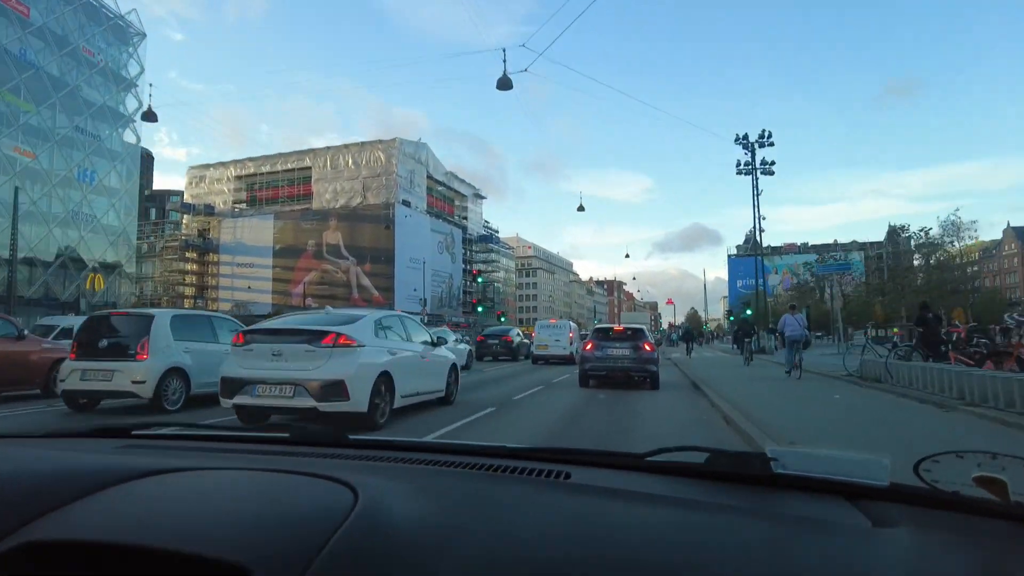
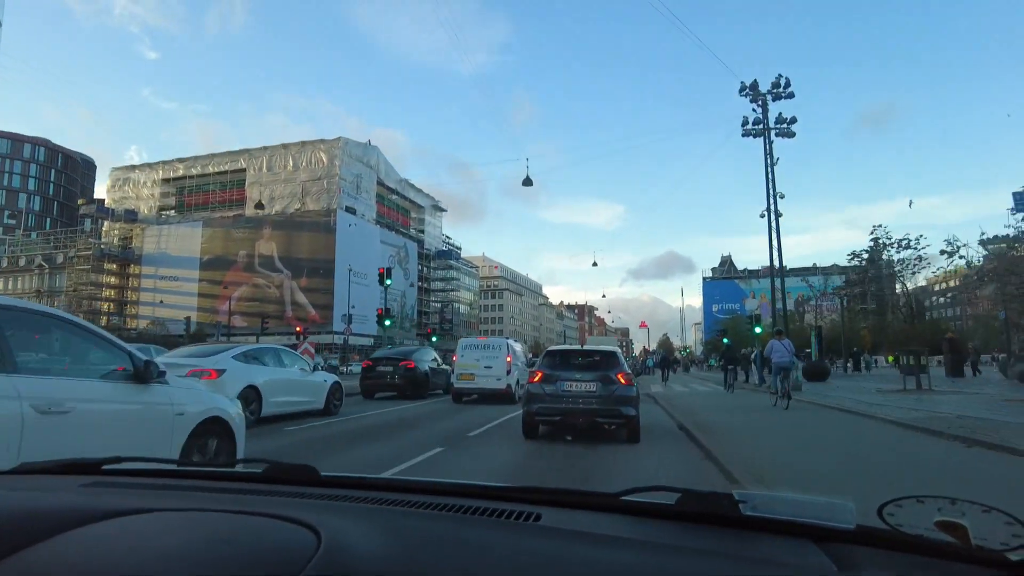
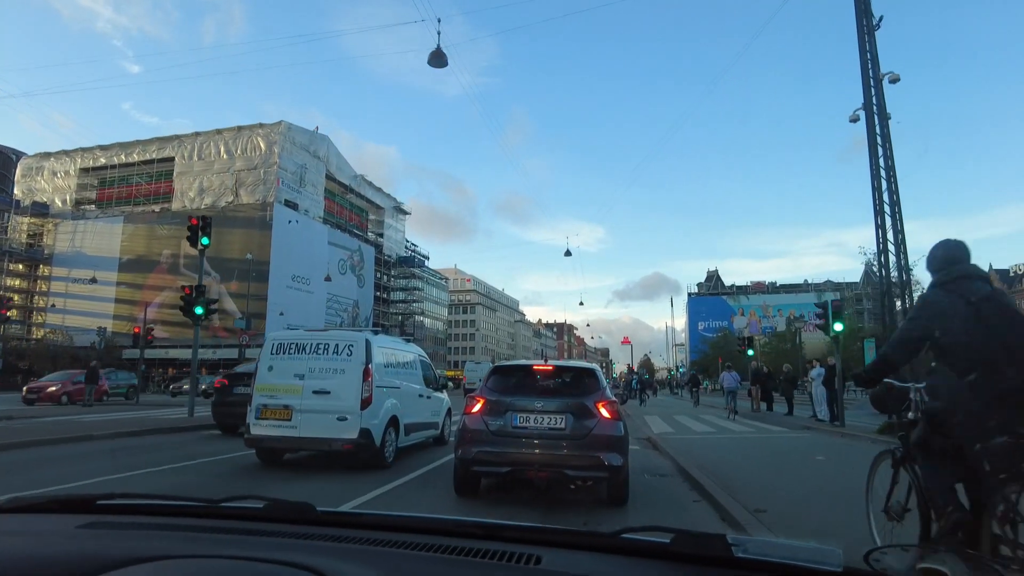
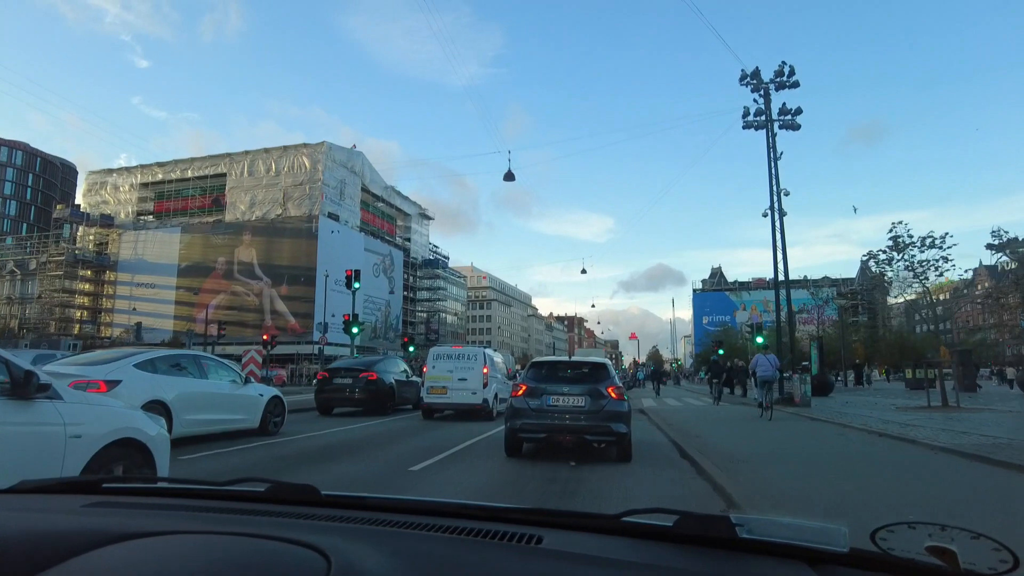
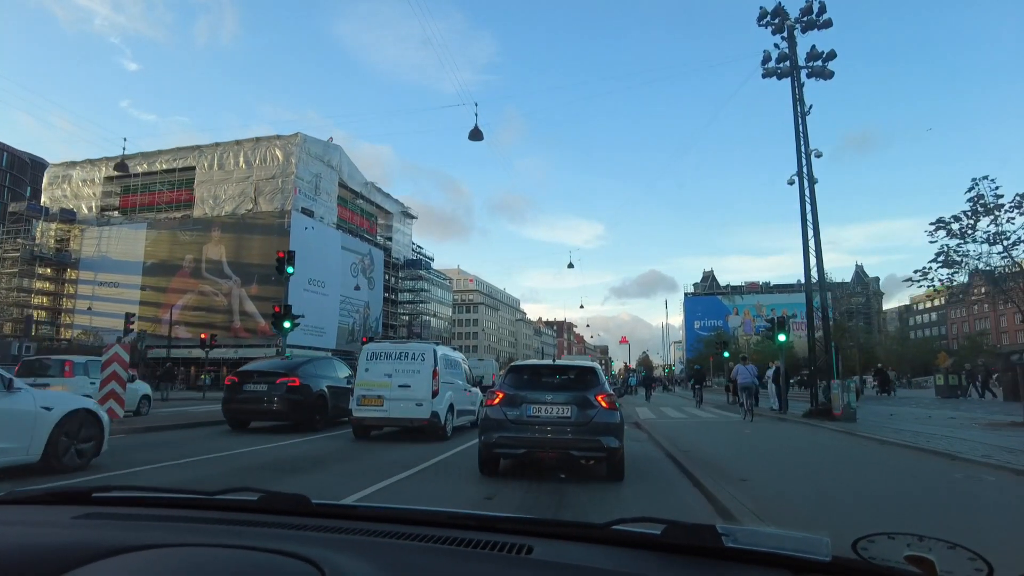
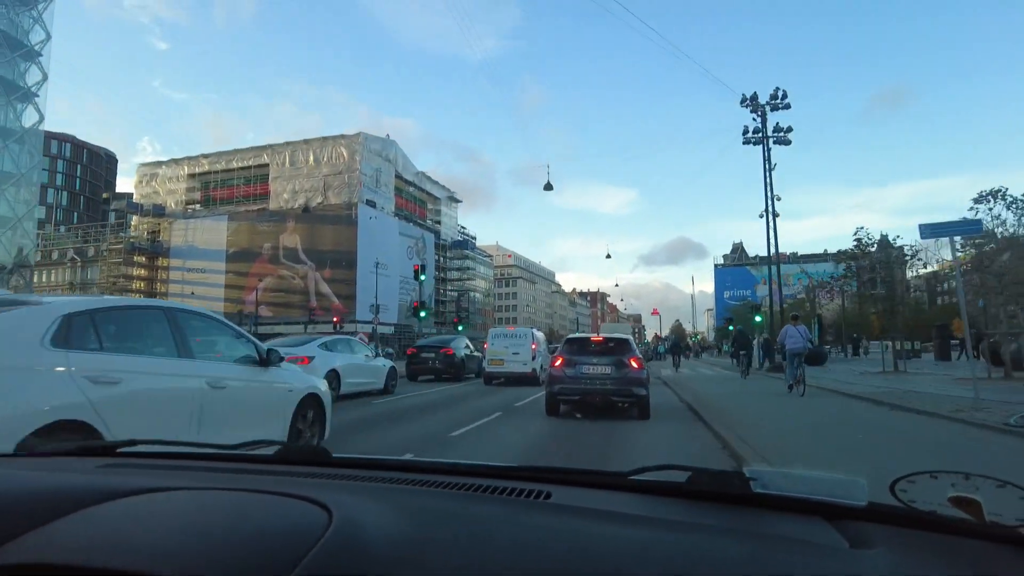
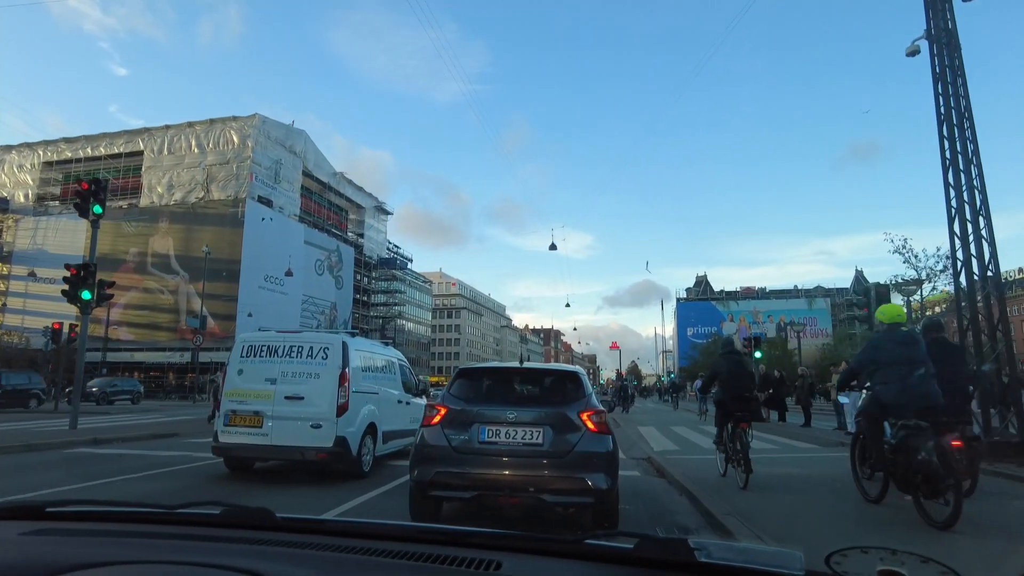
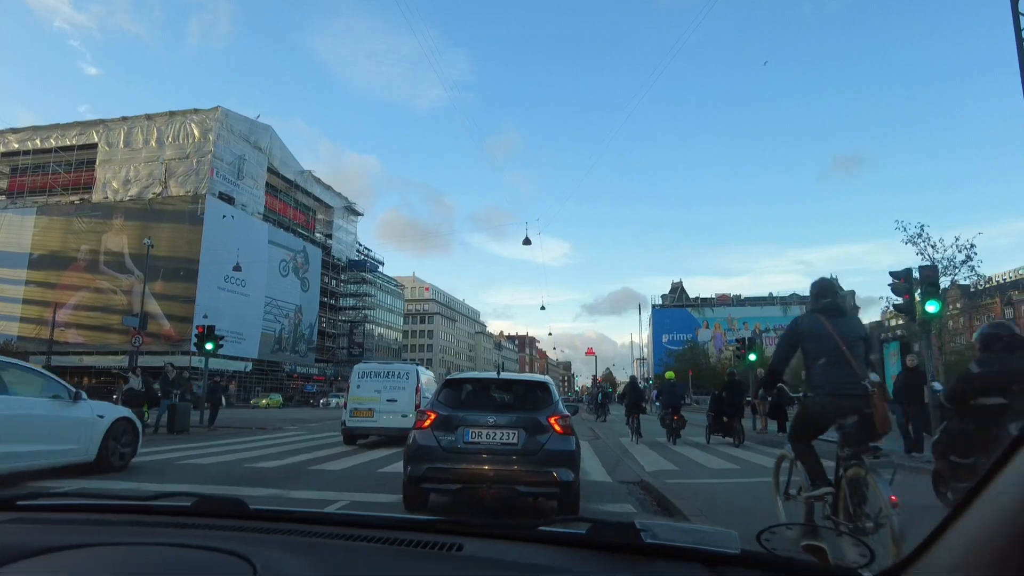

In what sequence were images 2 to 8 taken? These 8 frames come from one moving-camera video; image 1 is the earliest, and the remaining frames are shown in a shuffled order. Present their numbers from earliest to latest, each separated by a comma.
6, 2, 4, 5, 3, 7, 8
